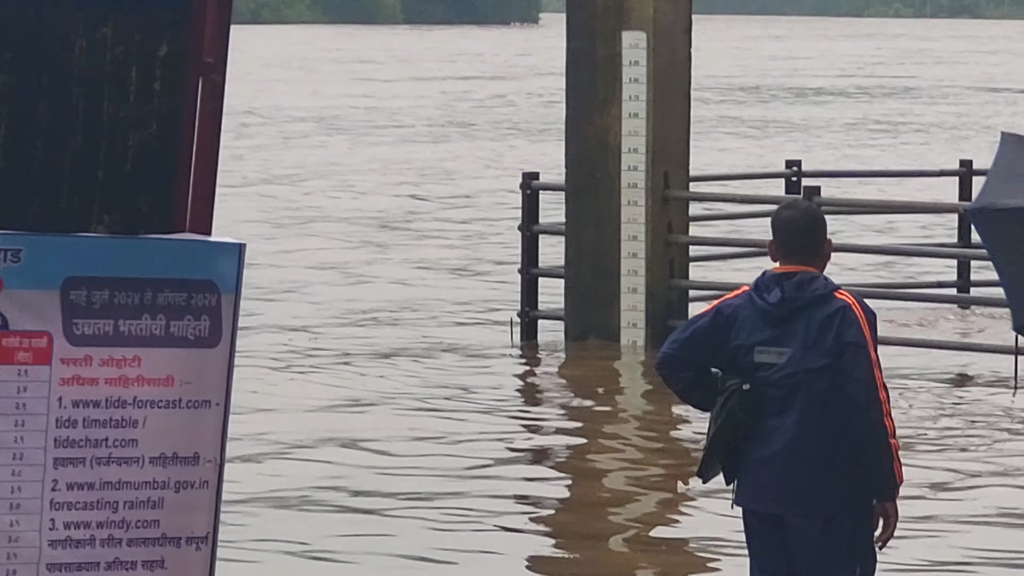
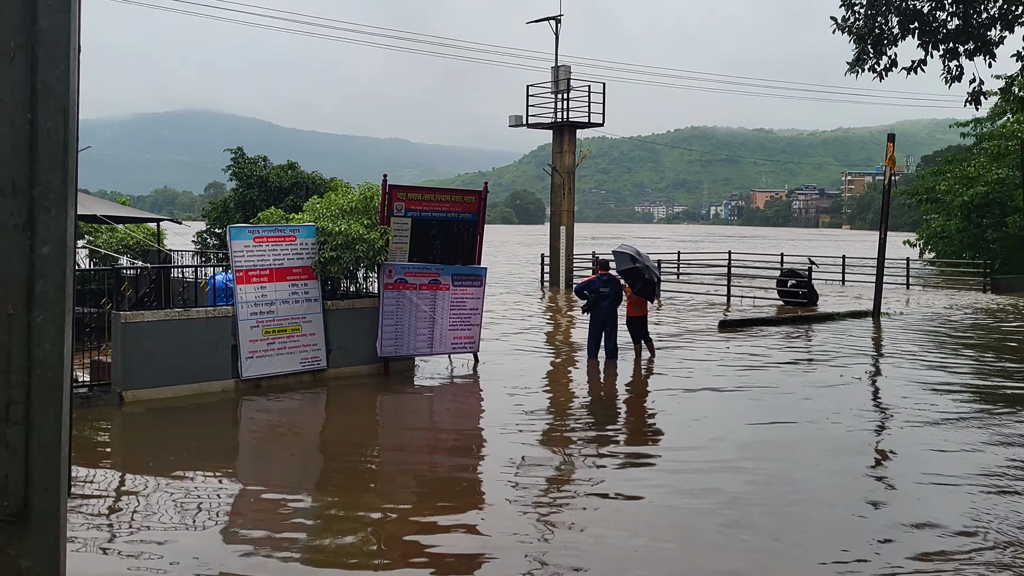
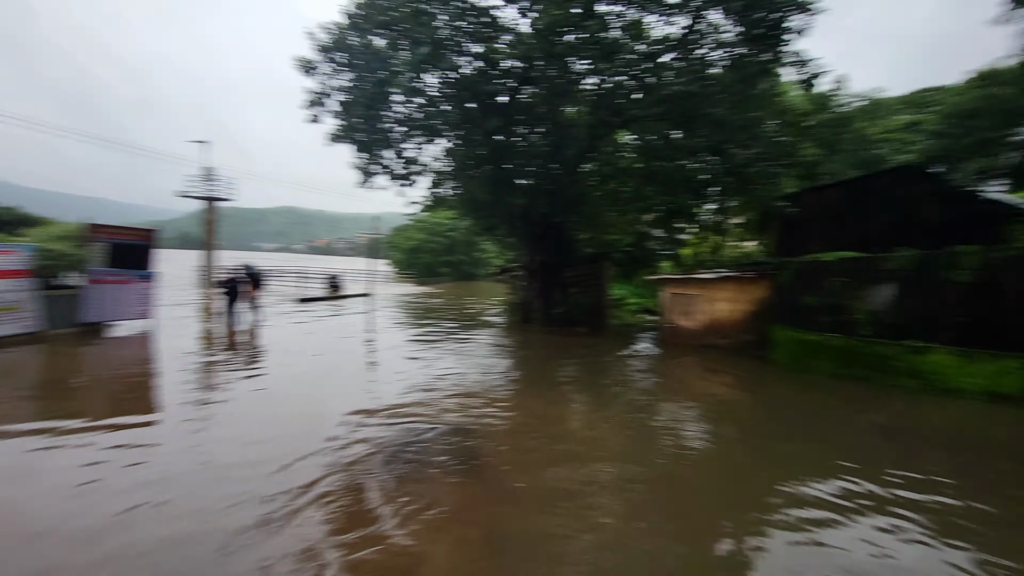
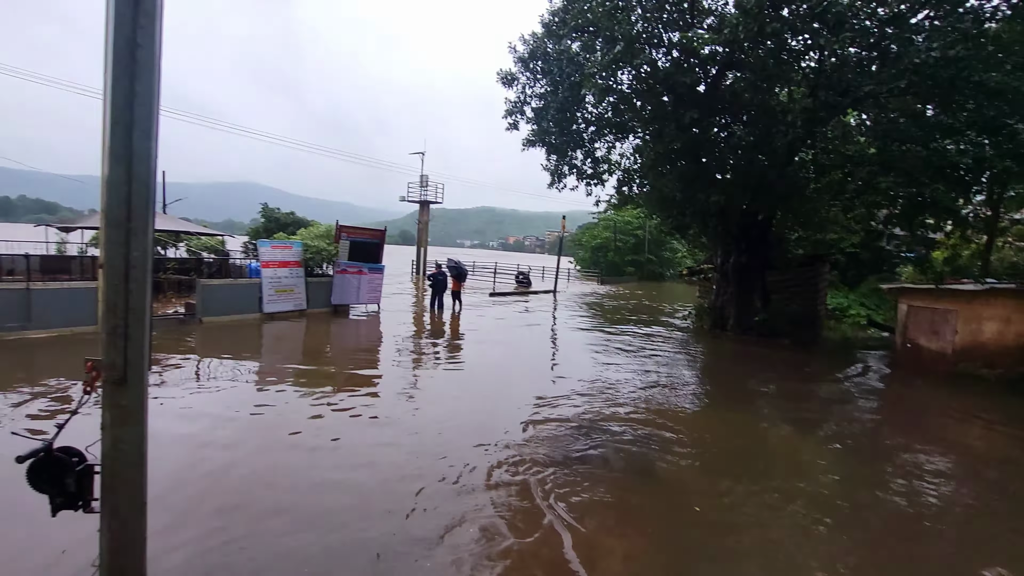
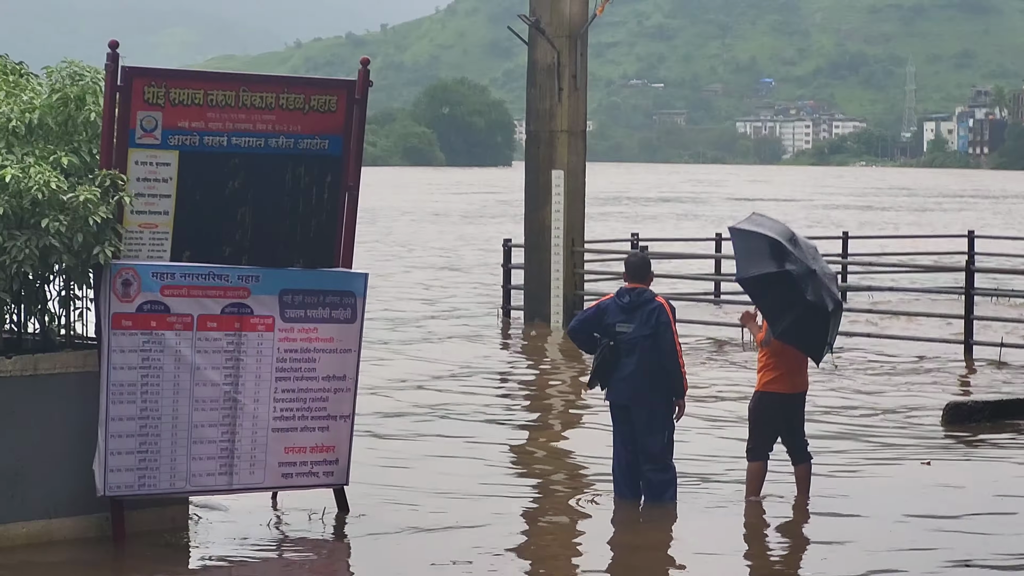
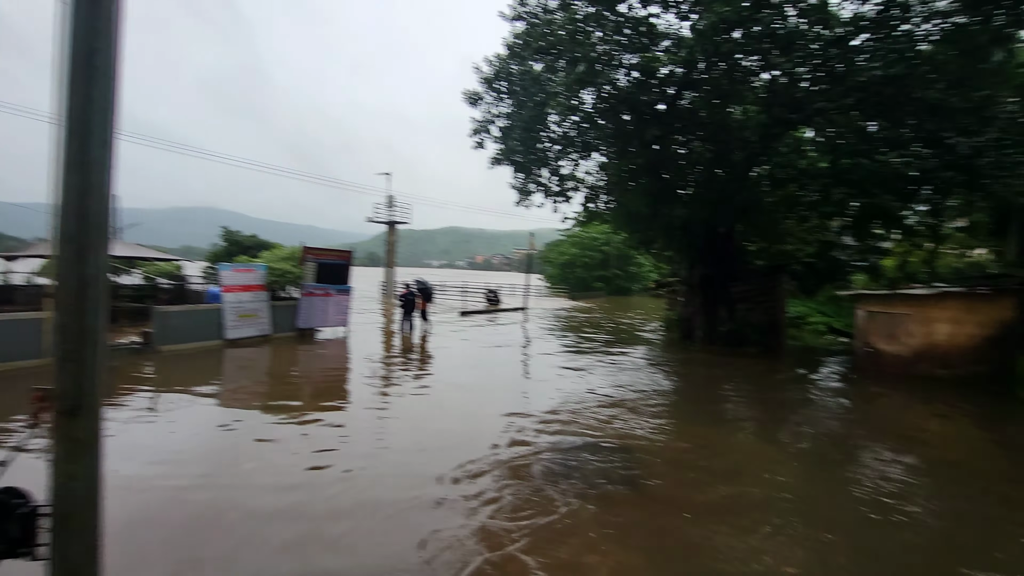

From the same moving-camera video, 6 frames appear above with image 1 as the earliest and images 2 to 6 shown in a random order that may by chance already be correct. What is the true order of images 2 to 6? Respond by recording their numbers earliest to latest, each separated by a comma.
5, 2, 6, 3, 4
